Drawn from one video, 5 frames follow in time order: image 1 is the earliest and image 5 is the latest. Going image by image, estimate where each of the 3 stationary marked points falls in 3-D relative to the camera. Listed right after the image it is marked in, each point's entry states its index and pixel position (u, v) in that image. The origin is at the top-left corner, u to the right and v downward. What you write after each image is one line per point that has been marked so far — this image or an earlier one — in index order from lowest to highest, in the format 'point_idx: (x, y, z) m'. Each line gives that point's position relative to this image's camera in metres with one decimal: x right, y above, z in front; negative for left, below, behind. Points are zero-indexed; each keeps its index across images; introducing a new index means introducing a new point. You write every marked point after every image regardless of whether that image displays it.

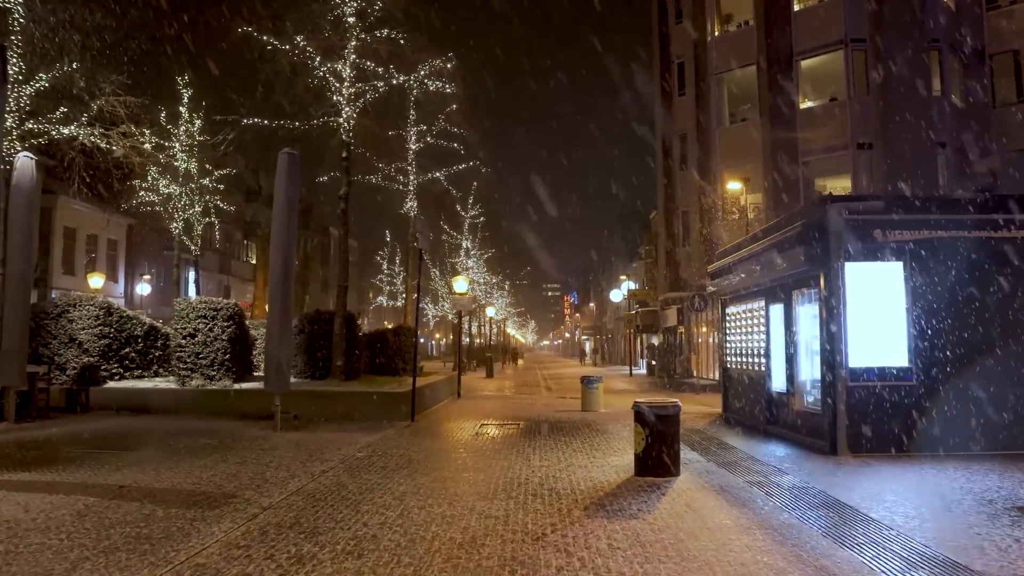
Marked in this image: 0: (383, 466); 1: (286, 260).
0: (-1.7, -2.3, +9.8) m
1: (-3.9, +0.5, +13.2) m
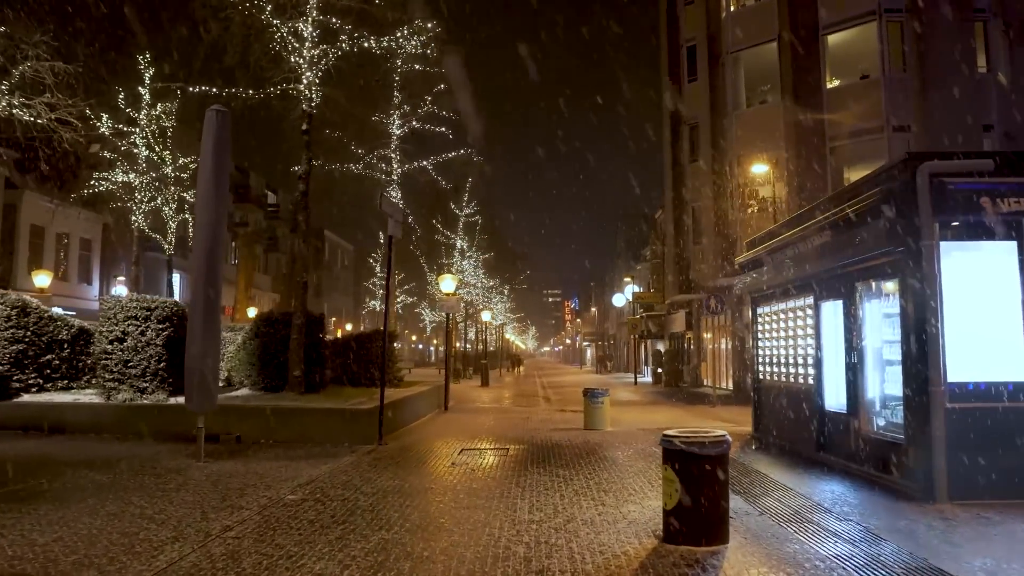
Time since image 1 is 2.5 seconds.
0: (-1.9, -2.2, +7.1) m
1: (-4.1, +0.6, +10.5) m
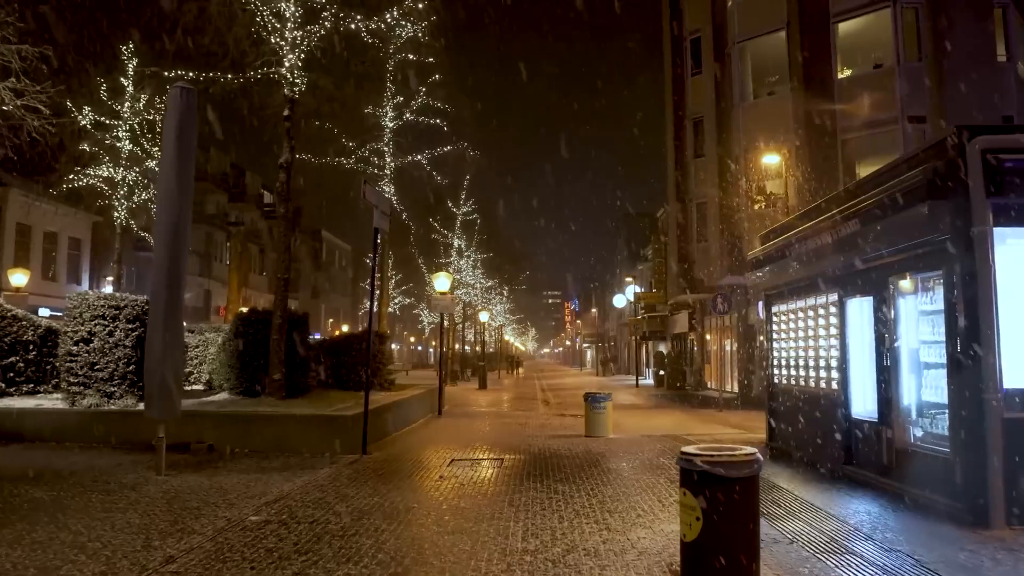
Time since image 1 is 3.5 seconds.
0: (-1.9, -2.1, +6.1) m
1: (-4.2, +0.7, +9.5) m
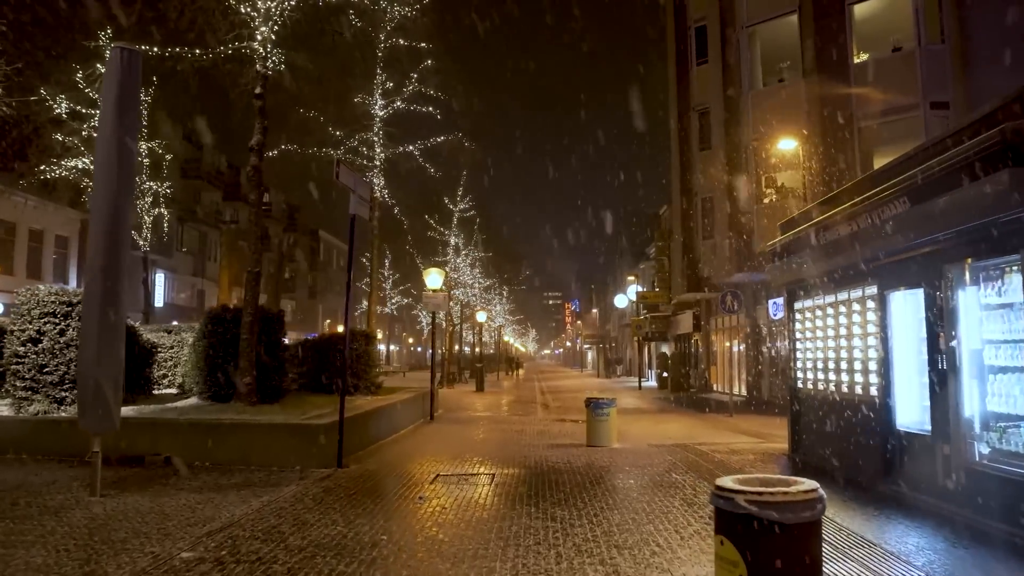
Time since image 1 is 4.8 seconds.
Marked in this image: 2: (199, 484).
0: (-2.0, -2.0, +4.8) m
1: (-4.3, +0.7, +8.2) m
2: (-3.8, -2.4, +9.2) m
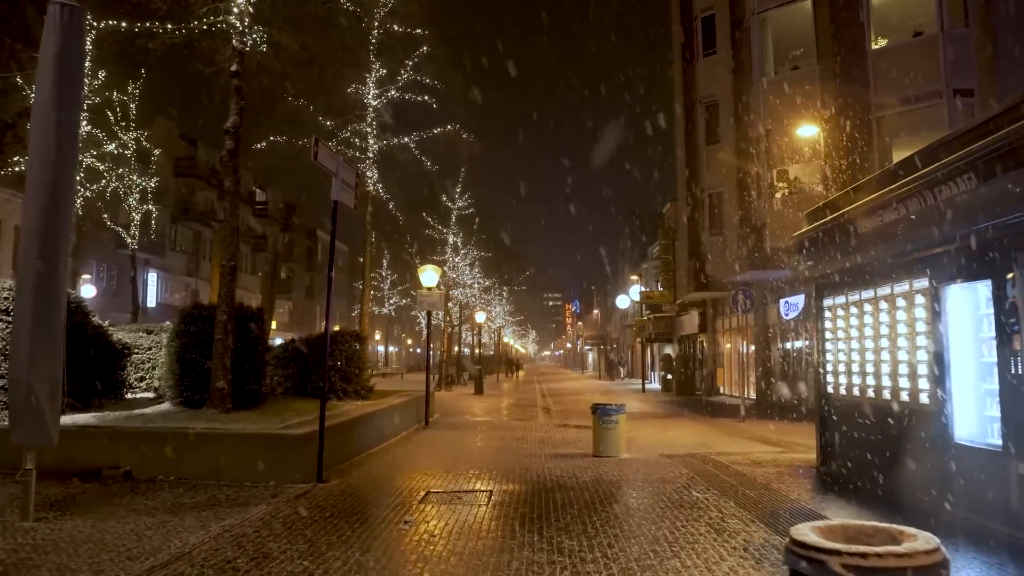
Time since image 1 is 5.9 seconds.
0: (-2.0, -1.9, +3.7) m
1: (-4.3, +0.8, +7.2) m
2: (-3.8, -2.3, +8.1) m
